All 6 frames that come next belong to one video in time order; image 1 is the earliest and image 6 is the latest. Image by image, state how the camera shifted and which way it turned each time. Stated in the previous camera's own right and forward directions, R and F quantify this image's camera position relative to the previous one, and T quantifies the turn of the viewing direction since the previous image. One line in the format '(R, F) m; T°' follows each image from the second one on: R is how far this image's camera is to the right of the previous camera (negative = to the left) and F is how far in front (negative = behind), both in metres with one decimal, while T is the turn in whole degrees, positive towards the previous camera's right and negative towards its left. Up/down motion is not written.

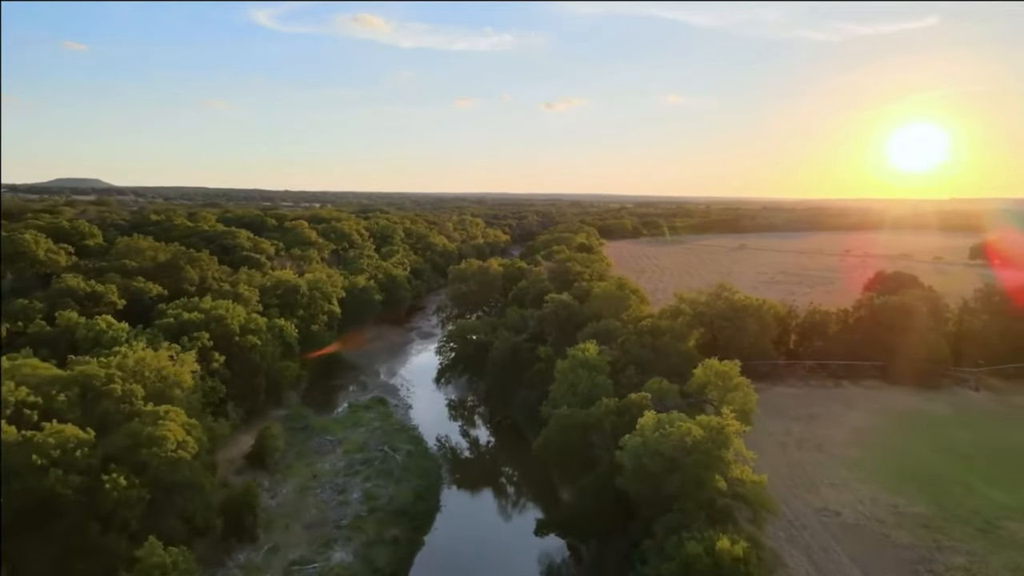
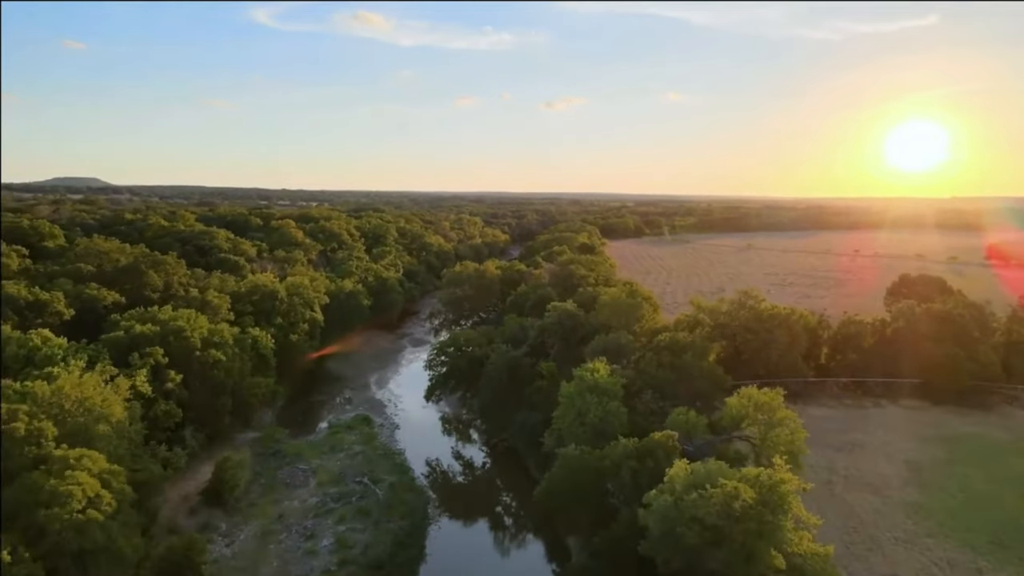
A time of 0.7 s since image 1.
(0.0, +3.0) m; 0°
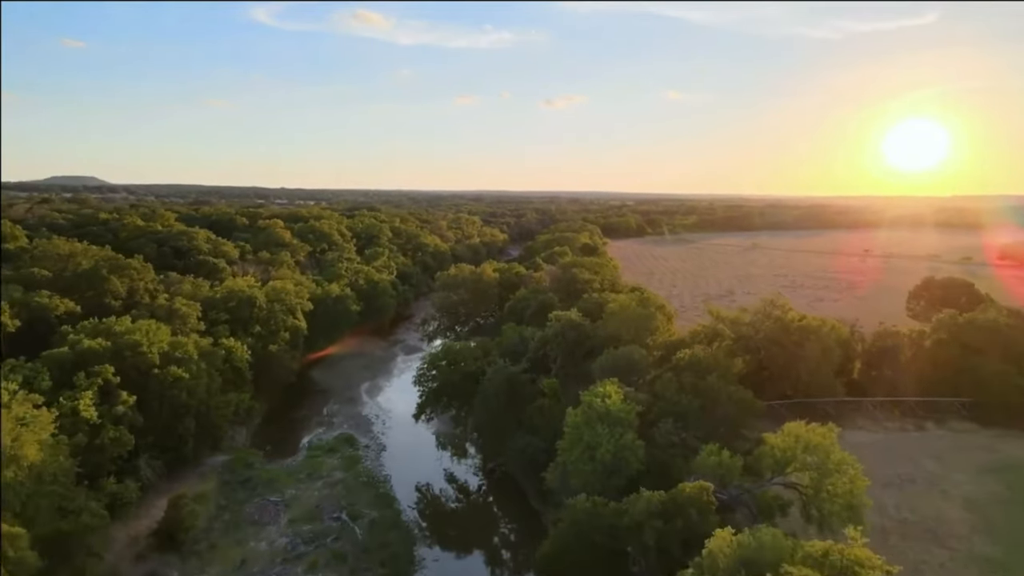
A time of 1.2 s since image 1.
(0.0, +2.6) m; 0°
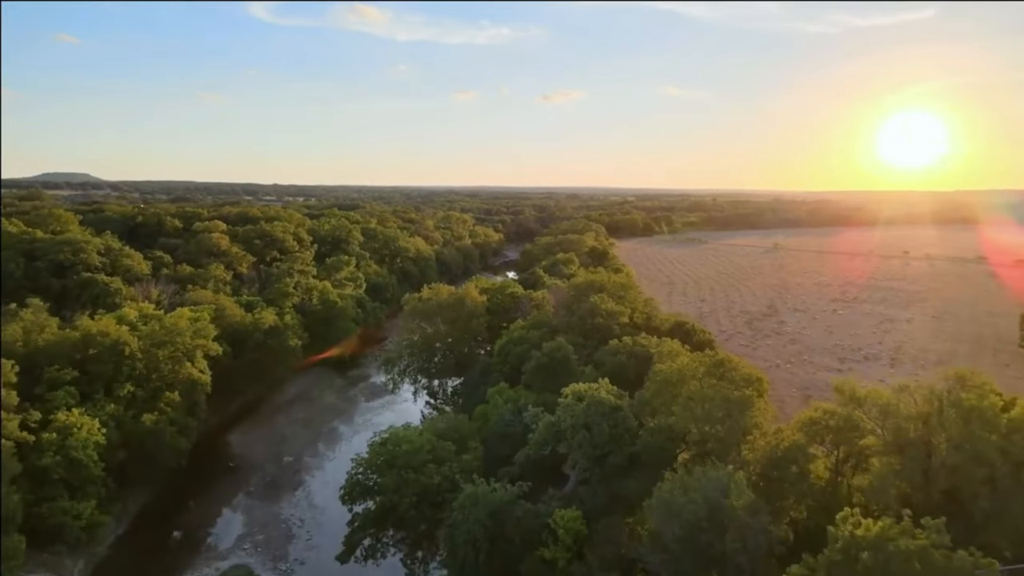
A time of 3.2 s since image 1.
(+0.1, +9.5) m; 0°
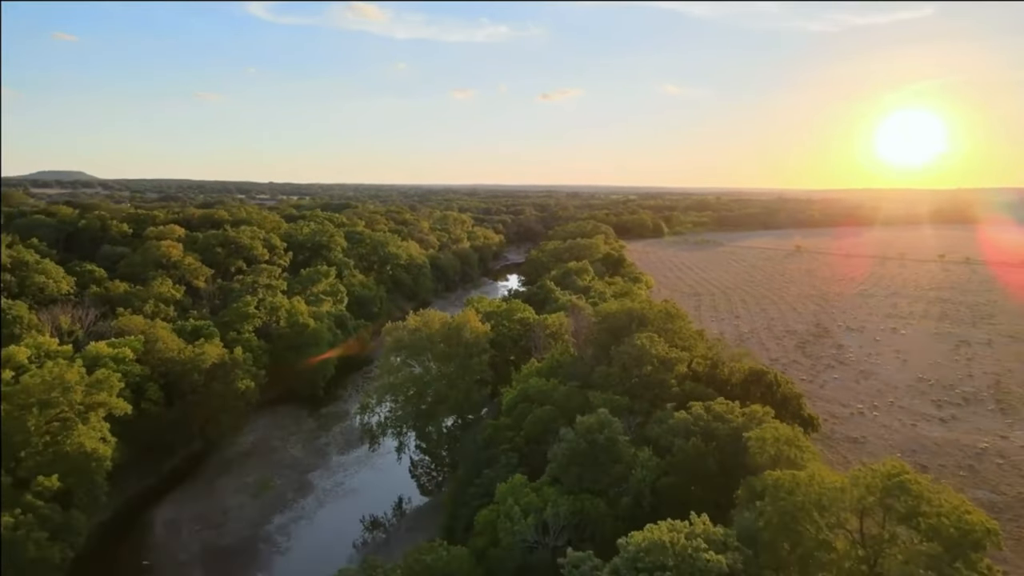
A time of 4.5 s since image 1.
(-0.3, +6.0) m; 0°
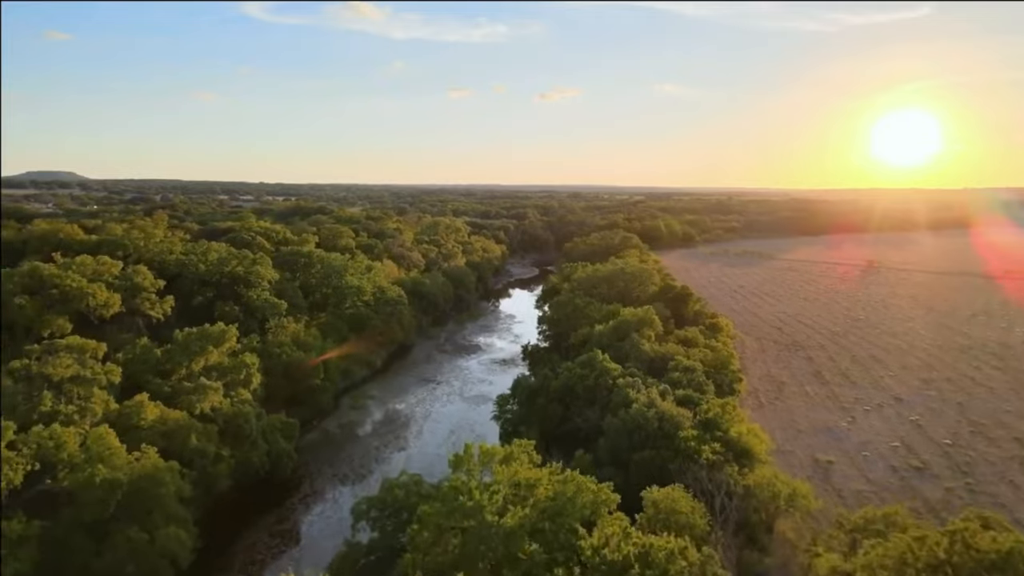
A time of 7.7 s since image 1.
(-0.6, +15.2) m; 0°
